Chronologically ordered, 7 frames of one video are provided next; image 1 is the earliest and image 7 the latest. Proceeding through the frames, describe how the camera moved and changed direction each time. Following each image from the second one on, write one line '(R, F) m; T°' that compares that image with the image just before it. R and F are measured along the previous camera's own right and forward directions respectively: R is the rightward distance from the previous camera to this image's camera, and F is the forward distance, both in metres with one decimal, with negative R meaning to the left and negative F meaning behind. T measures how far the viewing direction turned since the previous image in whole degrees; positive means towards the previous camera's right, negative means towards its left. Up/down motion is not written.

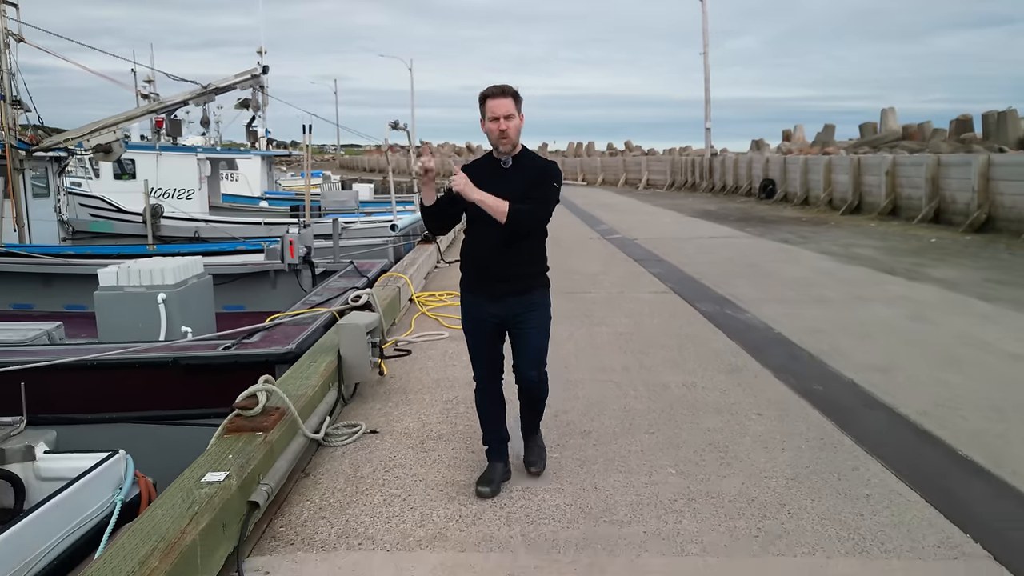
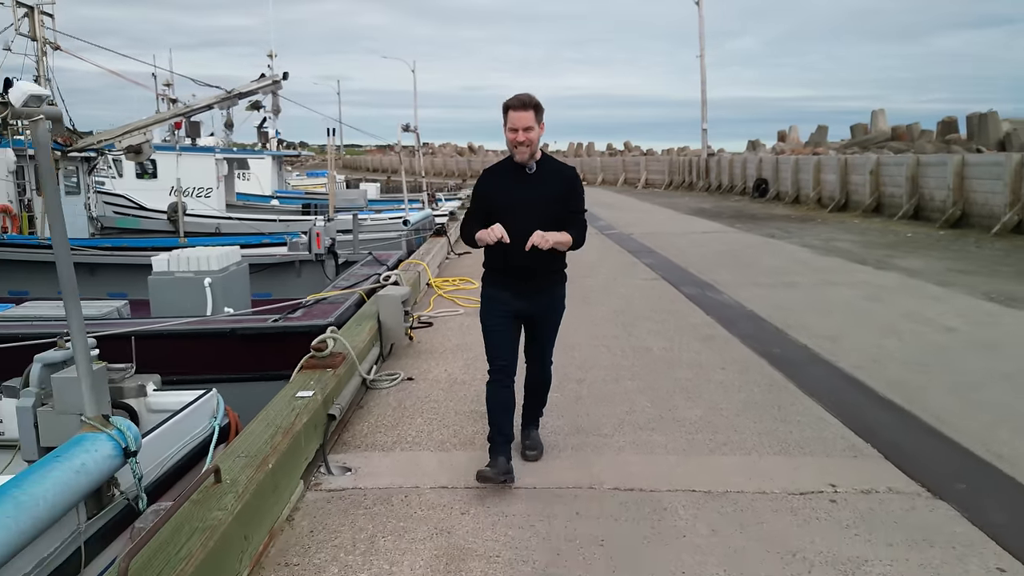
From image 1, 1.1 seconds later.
(-0.1, -0.9) m; 0°
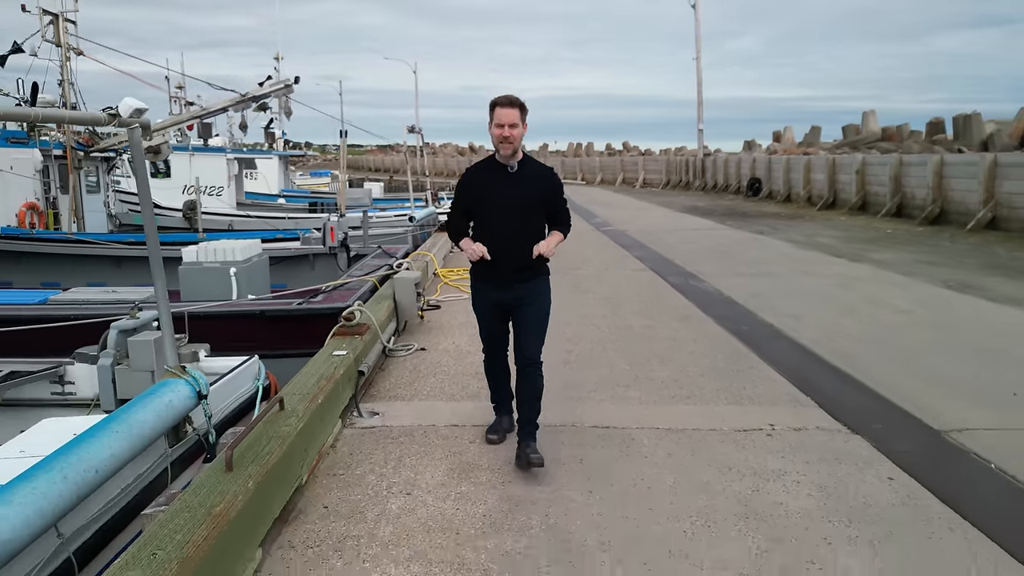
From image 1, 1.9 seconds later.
(0.0, -0.8) m; 0°
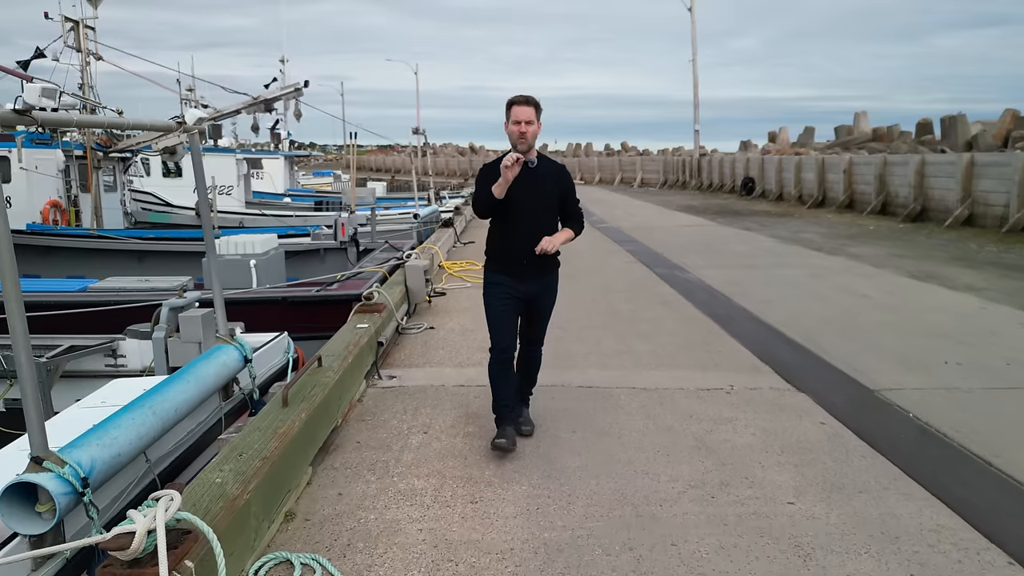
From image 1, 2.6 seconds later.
(0.0, -0.7) m; 0°
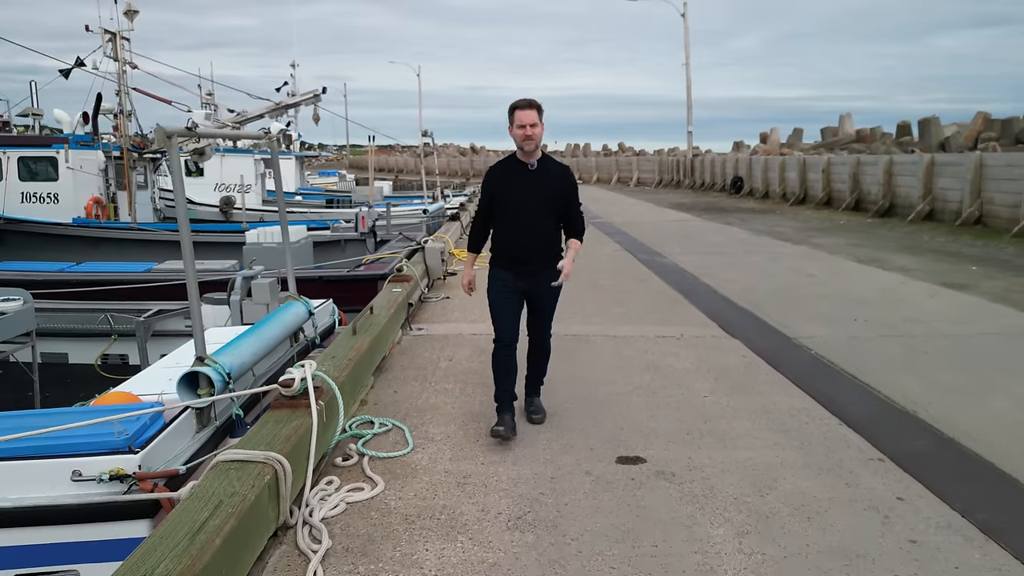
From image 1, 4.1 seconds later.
(0.0, -1.4) m; 0°
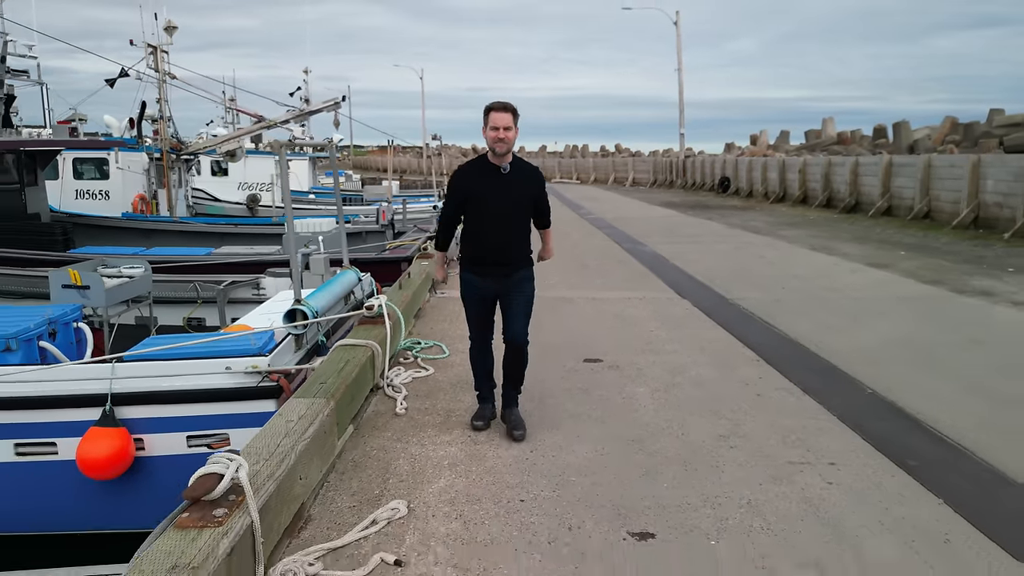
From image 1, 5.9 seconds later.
(0.0, -1.9) m; 0°
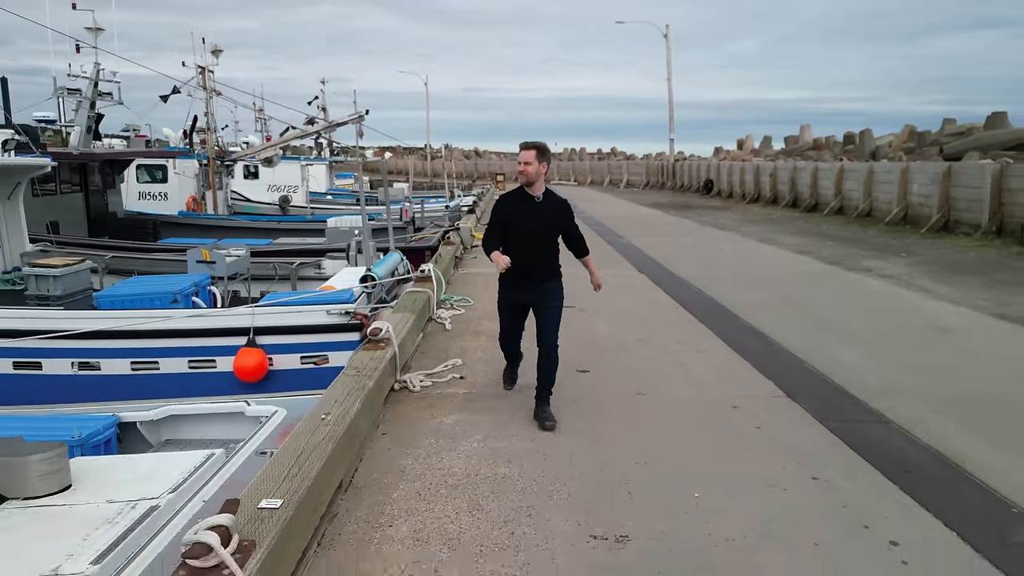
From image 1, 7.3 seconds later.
(0.0, -2.8) m; 0°
